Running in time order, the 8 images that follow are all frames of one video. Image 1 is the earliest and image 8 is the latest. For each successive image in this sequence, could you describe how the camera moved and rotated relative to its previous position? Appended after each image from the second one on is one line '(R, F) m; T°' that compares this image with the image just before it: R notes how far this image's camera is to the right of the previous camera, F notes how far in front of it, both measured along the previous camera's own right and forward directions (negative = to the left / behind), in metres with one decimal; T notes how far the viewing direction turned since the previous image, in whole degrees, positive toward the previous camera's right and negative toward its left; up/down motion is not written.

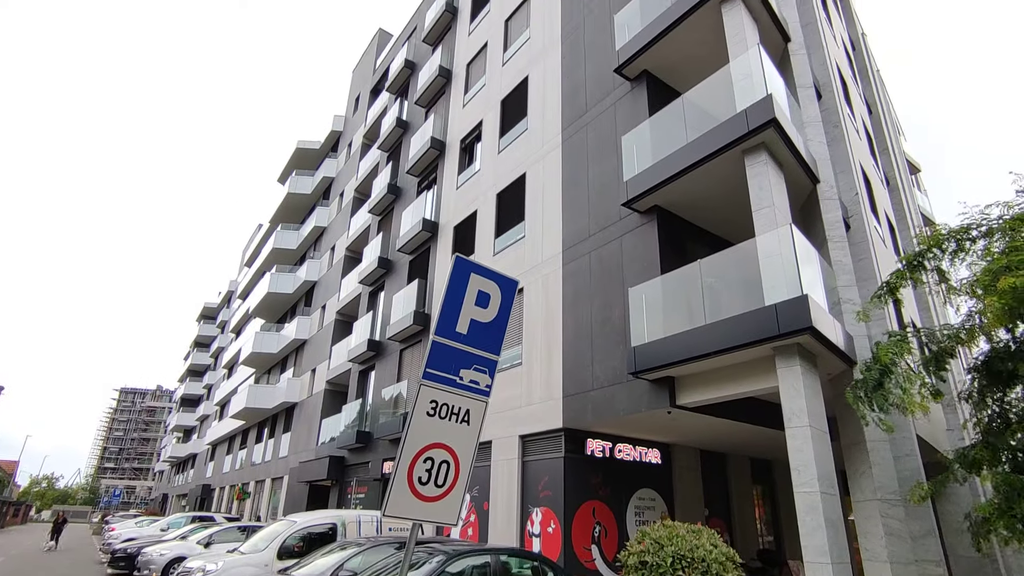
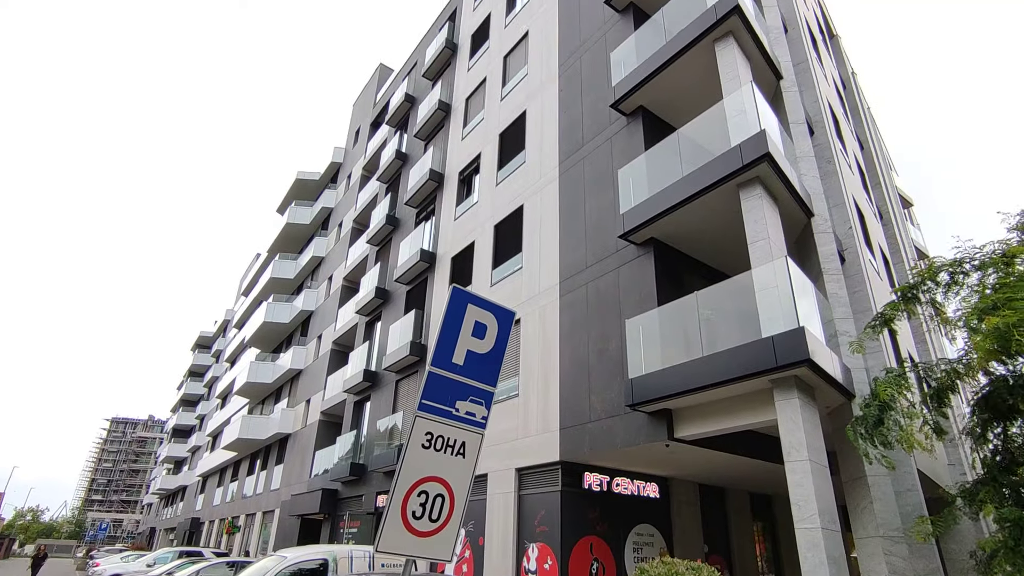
(0.0, 0.0) m; 0°
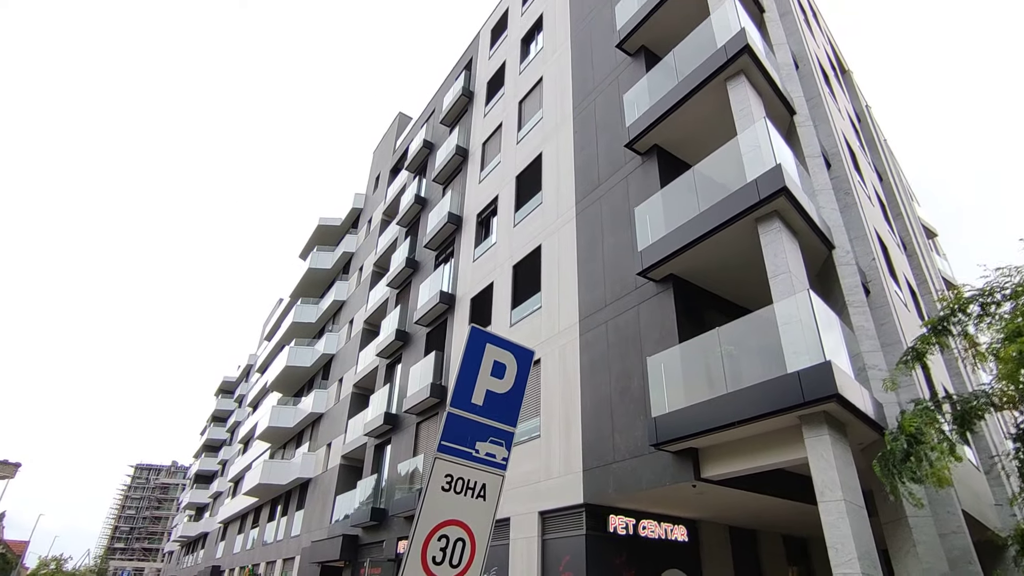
(0.0, 0.0) m; -2°
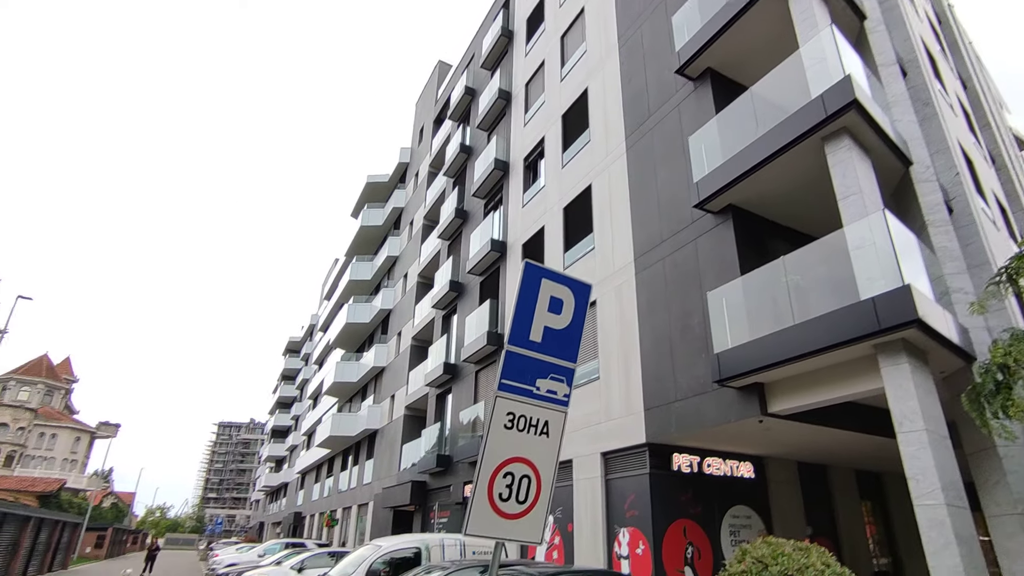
(0.0, +0.2) m; -5°
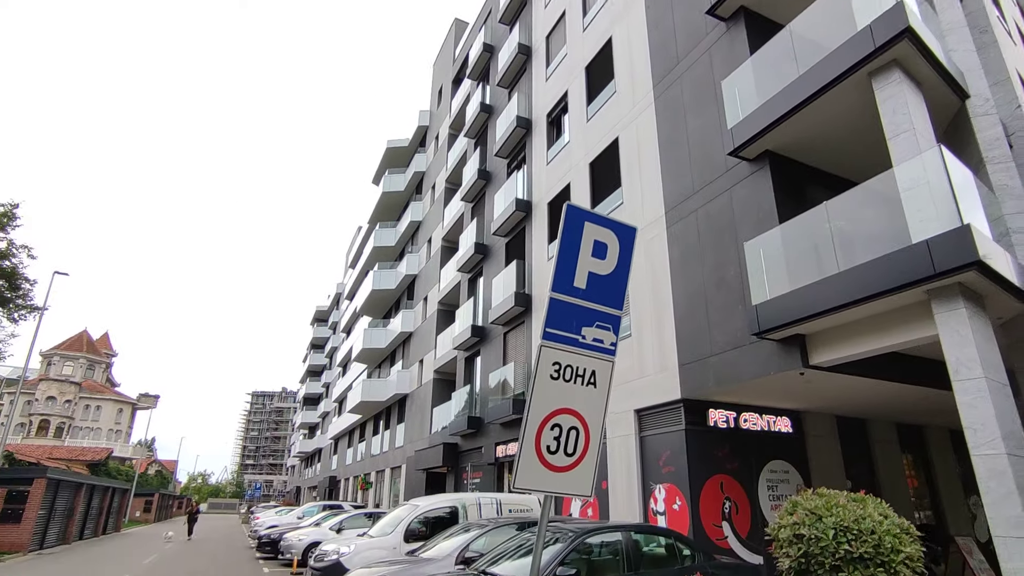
(-0.1, +0.2) m; -2°
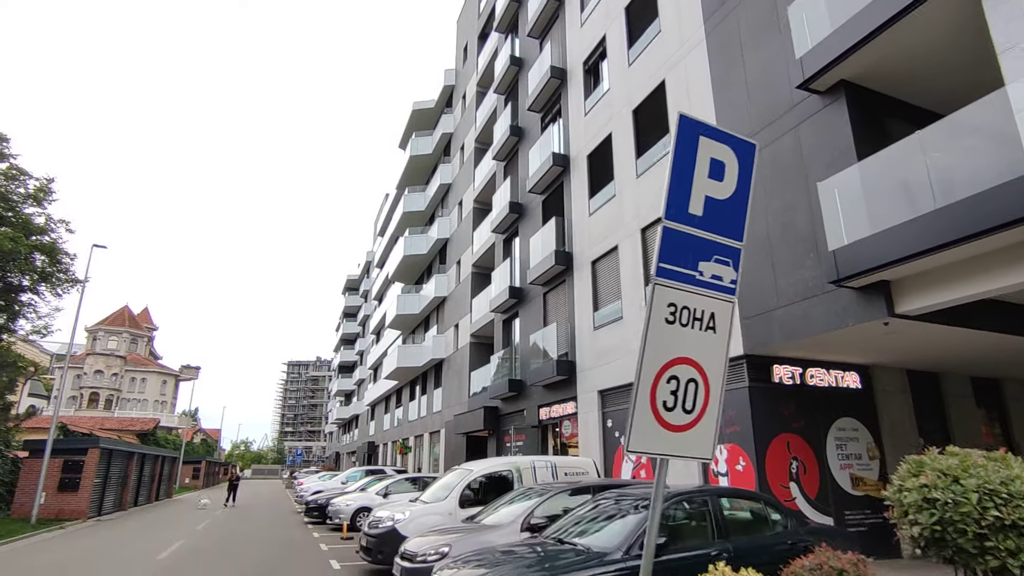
(-0.4, +0.5) m; -3°
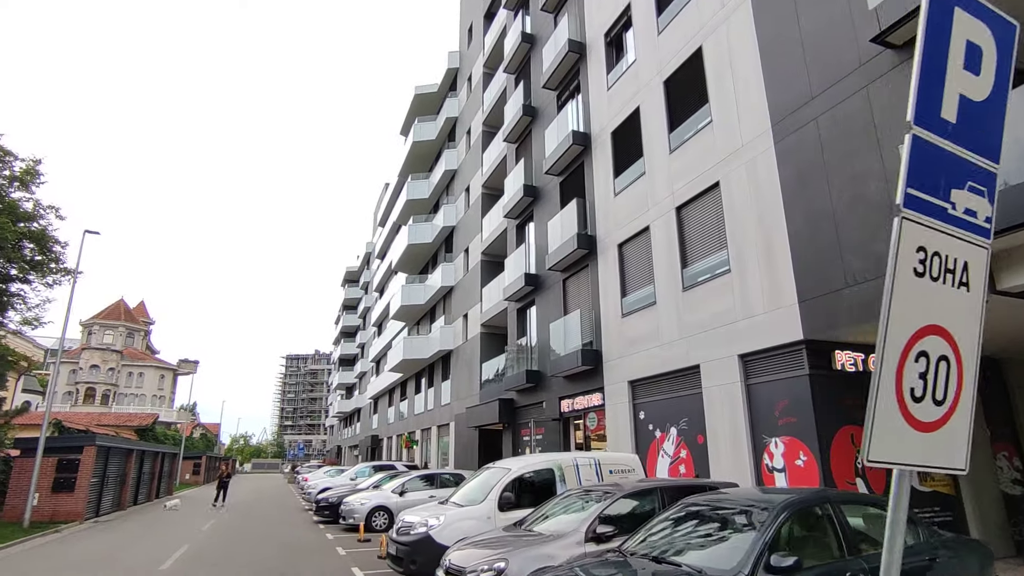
(-0.6, +0.9) m; 0°
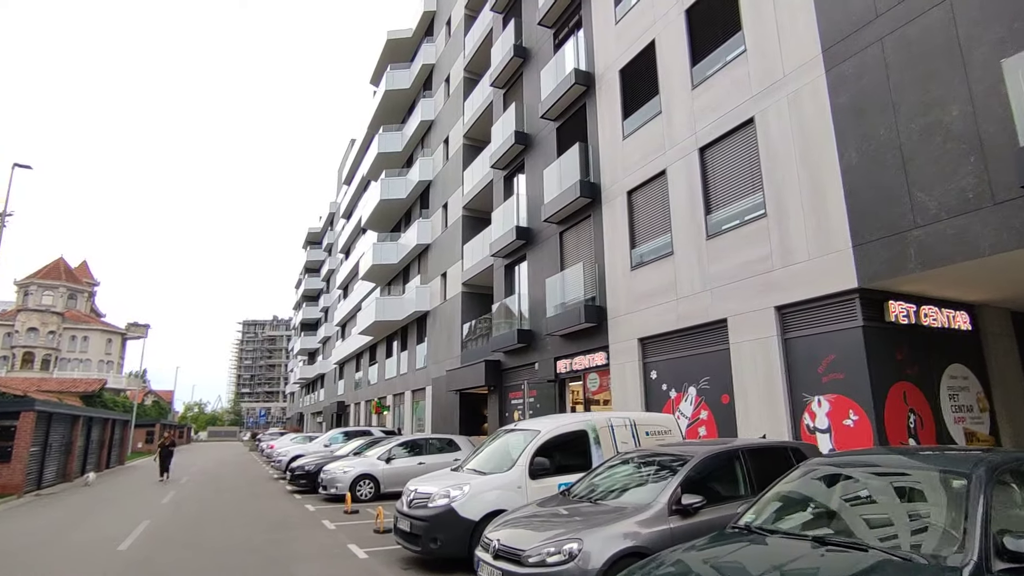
(-0.8, +1.2) m; +4°
